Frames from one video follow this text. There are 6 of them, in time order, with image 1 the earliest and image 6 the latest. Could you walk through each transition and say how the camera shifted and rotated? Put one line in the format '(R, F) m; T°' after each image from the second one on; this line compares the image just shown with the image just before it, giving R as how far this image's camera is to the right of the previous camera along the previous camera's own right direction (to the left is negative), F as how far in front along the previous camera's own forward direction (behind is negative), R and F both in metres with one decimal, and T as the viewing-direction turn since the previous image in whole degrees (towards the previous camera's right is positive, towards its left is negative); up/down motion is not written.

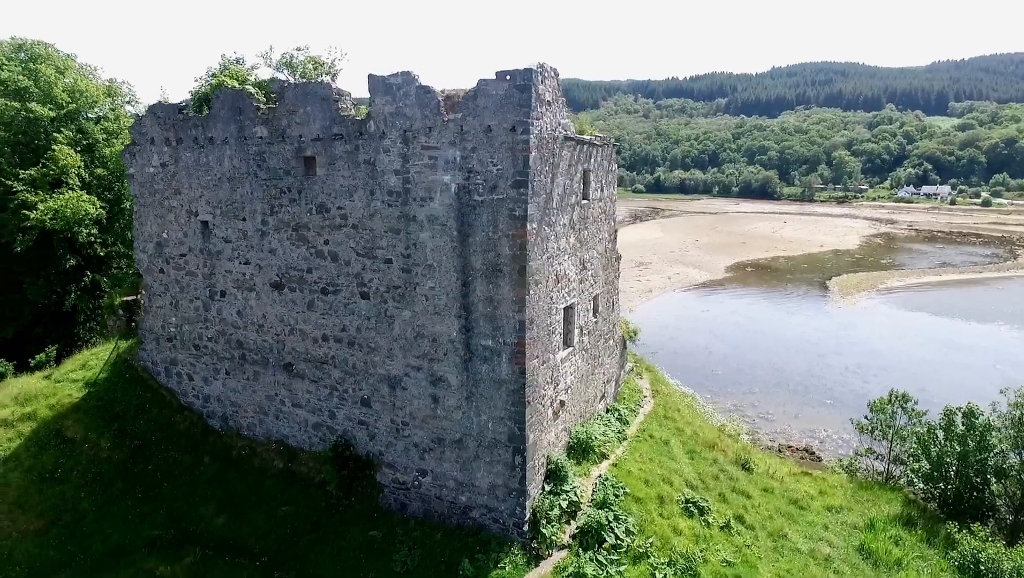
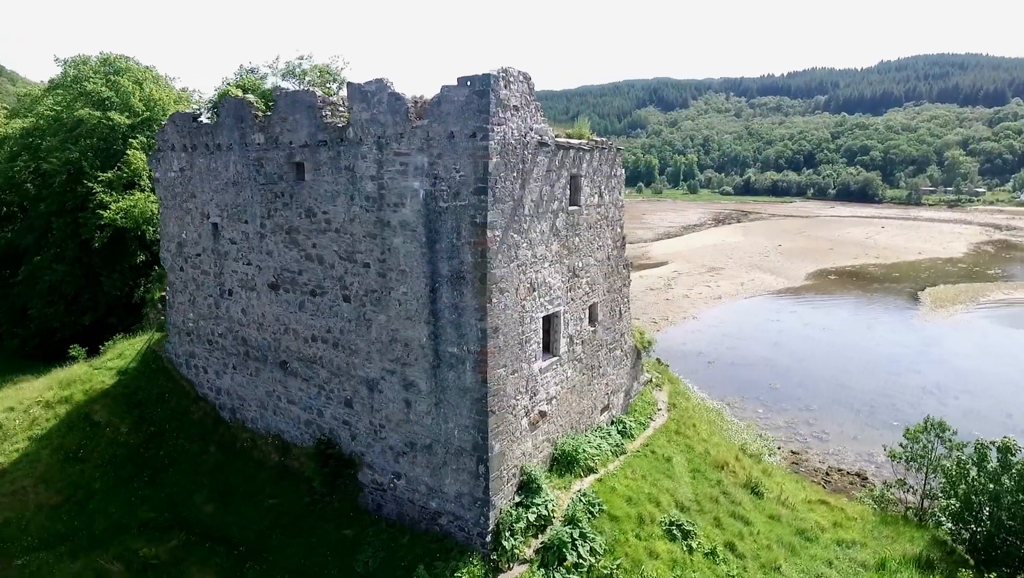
(+1.5, +0.2) m; -8°
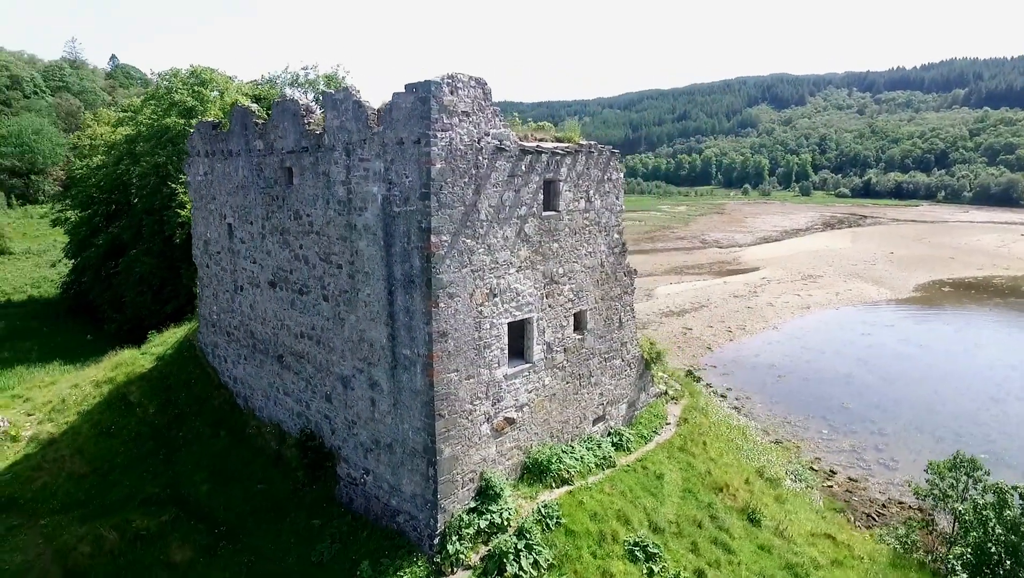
(+2.0, +0.2) m; -9°
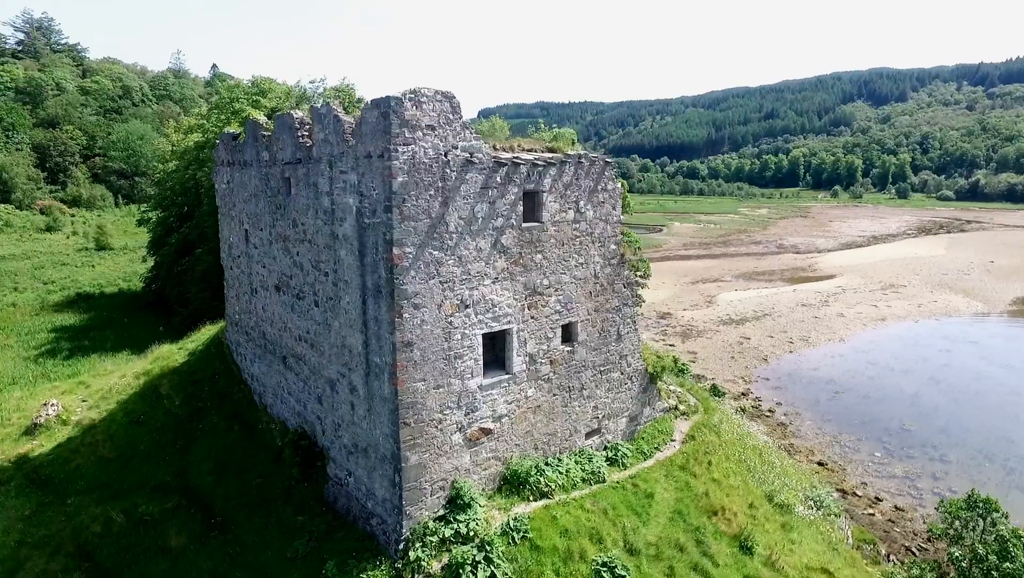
(+1.5, +0.1) m; -7°
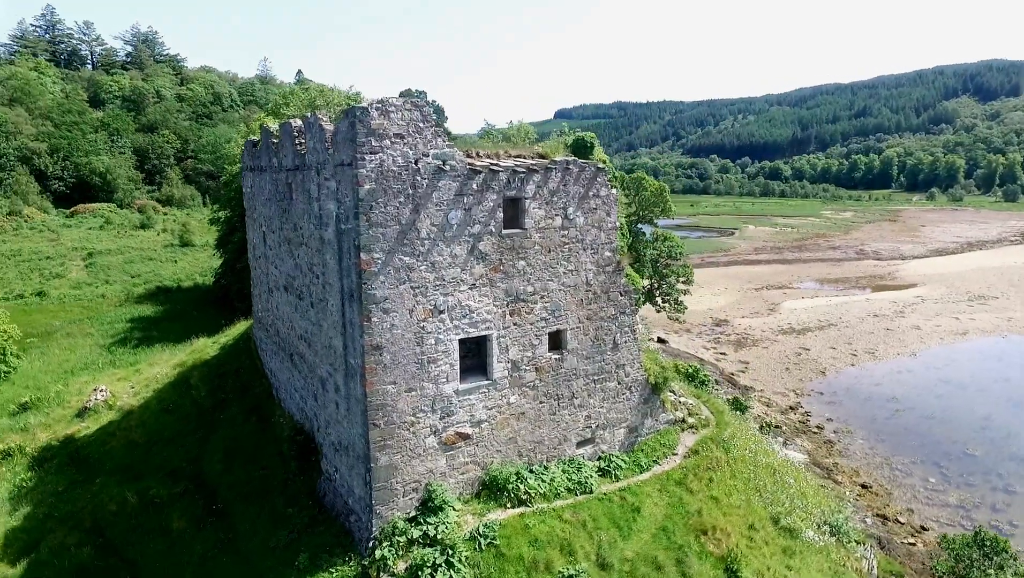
(+1.4, +0.1) m; -7°
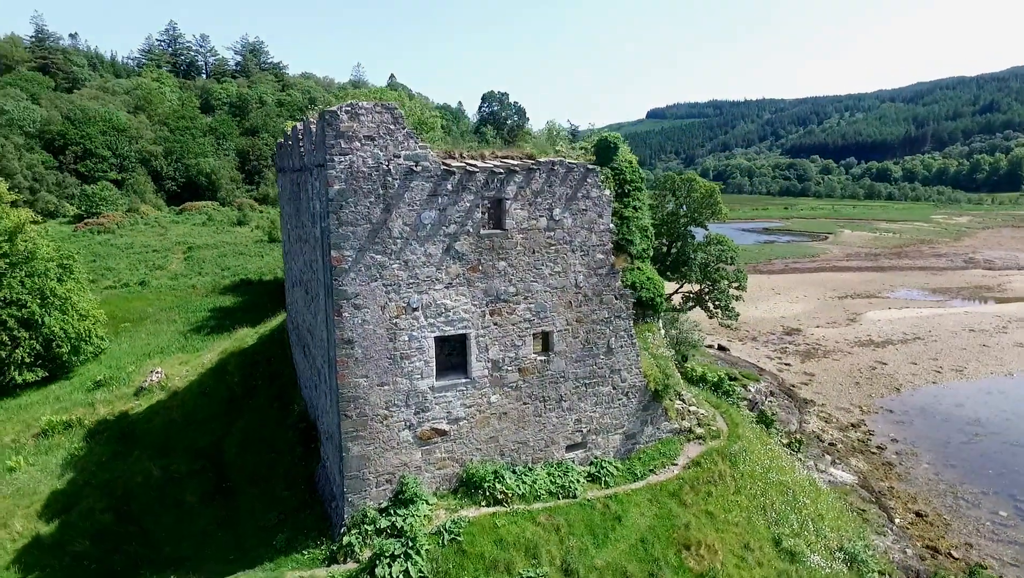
(+1.7, +0.1) m; -8°
